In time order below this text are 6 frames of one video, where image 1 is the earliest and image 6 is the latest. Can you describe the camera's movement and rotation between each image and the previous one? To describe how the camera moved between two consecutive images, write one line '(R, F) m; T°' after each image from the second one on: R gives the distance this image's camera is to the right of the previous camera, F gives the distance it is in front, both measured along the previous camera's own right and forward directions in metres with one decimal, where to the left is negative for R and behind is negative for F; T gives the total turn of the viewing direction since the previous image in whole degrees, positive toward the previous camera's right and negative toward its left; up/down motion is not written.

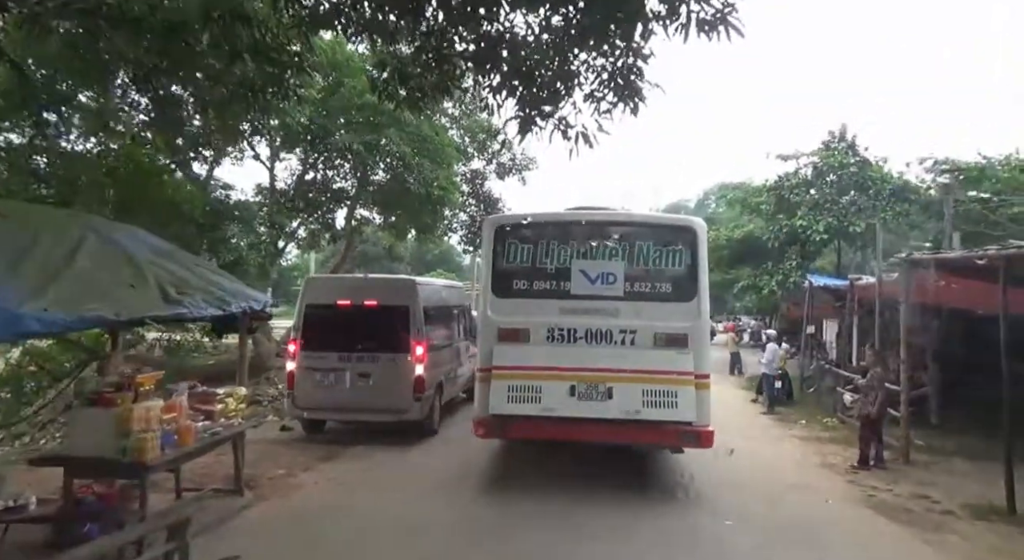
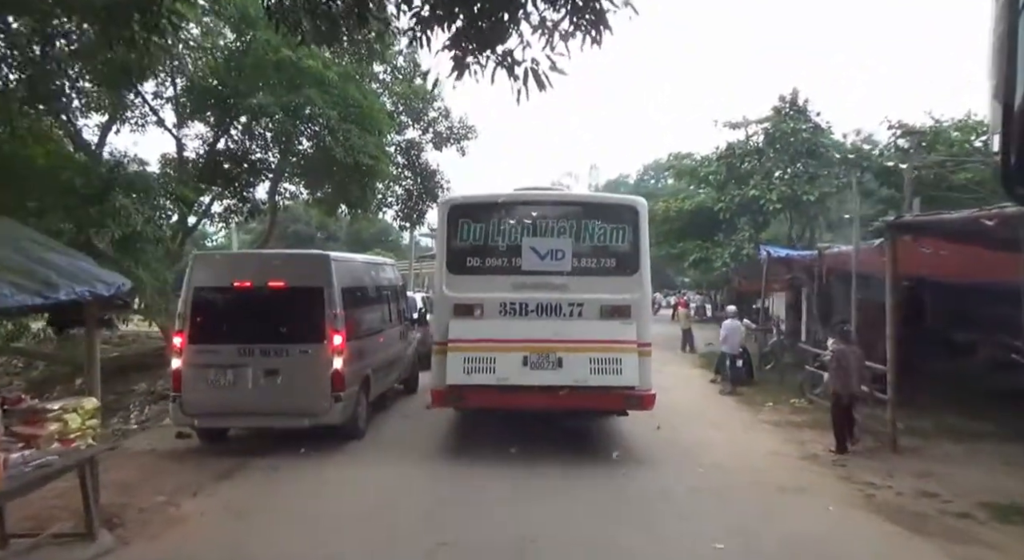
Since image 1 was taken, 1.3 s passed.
(+0.1, +1.3) m; +5°
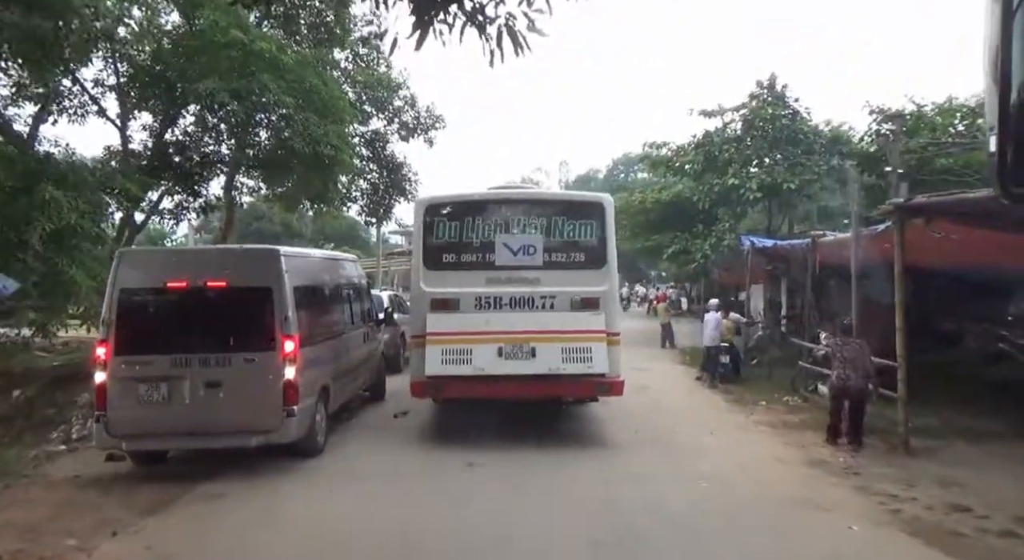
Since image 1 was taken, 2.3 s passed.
(0.0, +0.8) m; +2°
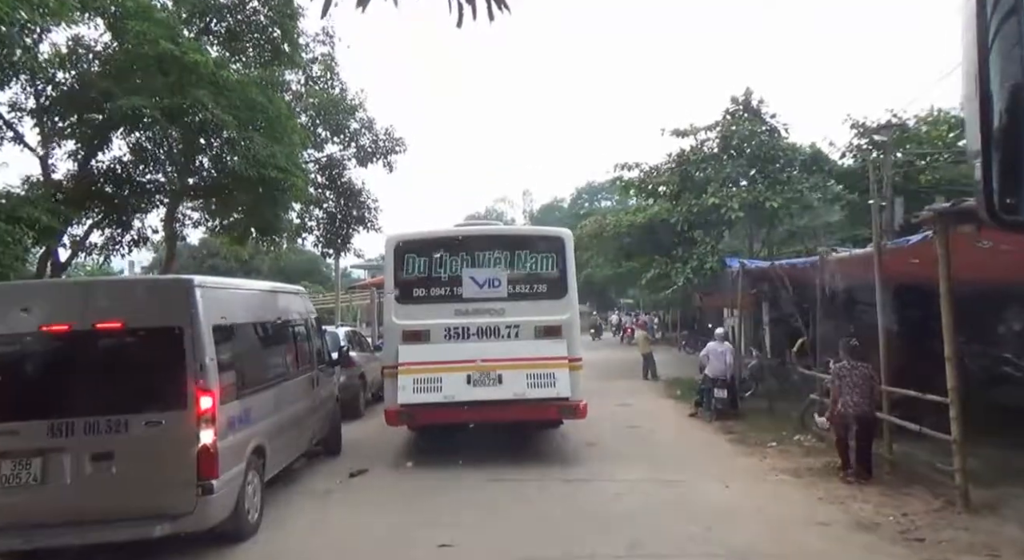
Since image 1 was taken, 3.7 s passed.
(-0.1, +1.3) m; +3°
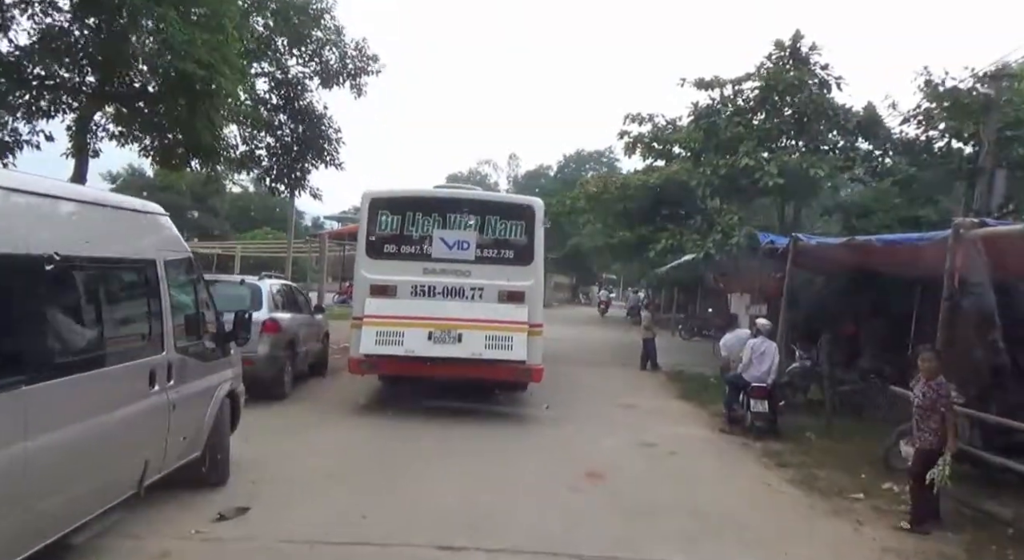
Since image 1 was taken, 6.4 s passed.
(-0.1, +2.9) m; +2°
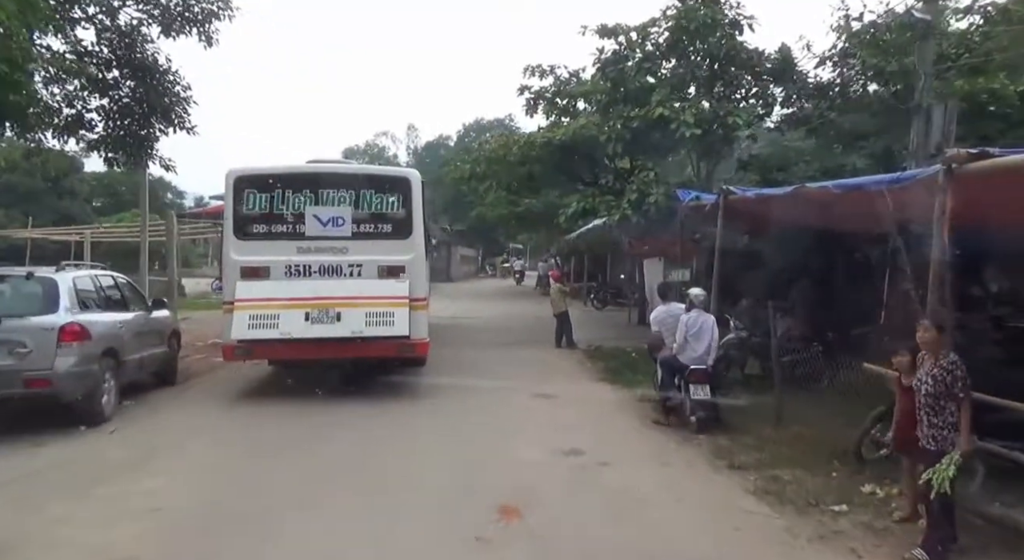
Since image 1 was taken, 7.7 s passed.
(+0.2, +1.7) m; +8°
